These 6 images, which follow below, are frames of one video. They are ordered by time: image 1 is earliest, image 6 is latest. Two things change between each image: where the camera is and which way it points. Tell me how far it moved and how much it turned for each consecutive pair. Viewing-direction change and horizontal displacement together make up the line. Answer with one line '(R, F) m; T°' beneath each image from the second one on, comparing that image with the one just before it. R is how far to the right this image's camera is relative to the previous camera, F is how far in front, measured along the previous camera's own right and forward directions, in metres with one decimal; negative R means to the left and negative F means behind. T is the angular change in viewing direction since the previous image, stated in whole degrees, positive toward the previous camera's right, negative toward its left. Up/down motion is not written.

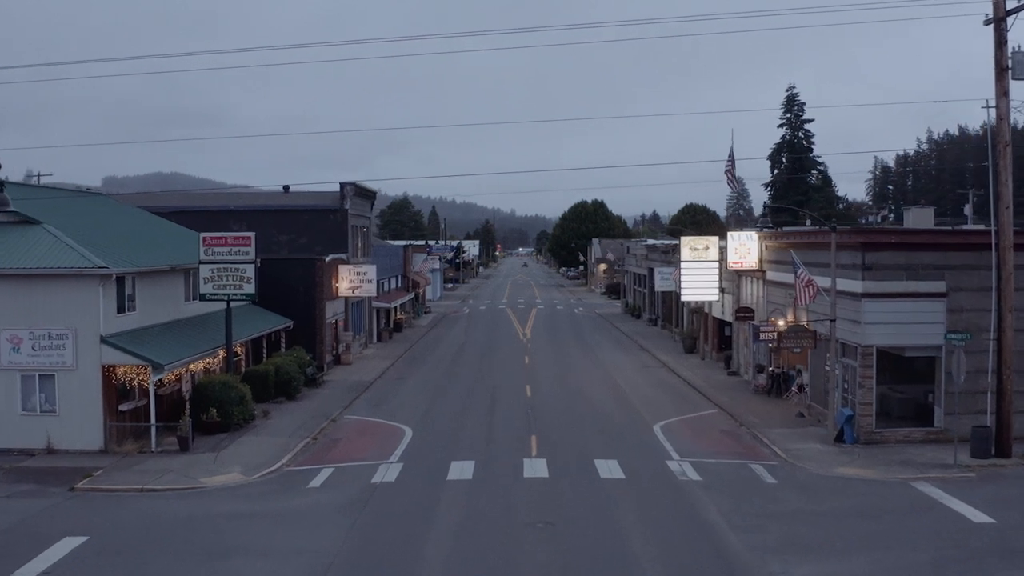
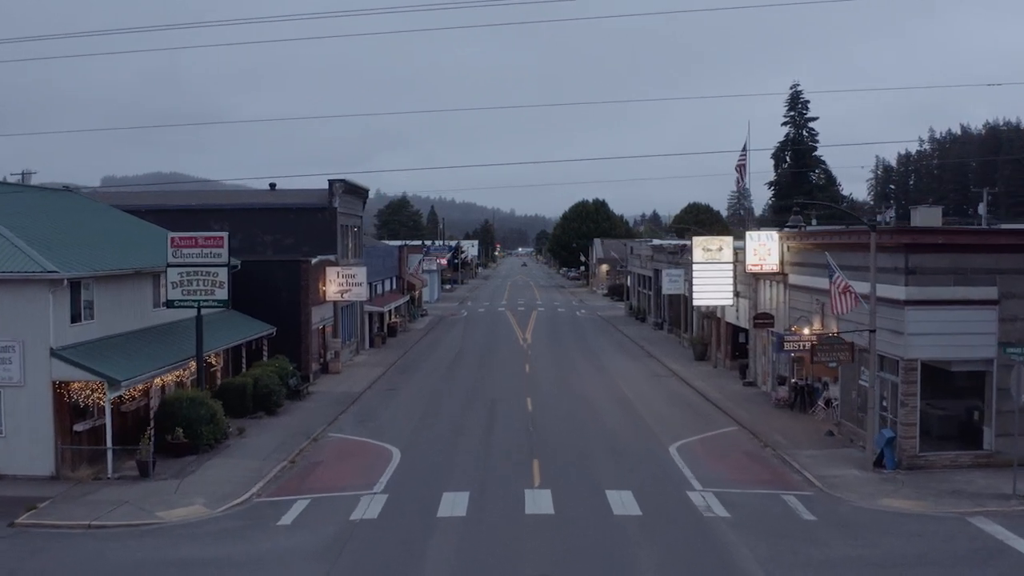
(0.0, +2.5) m; 0°
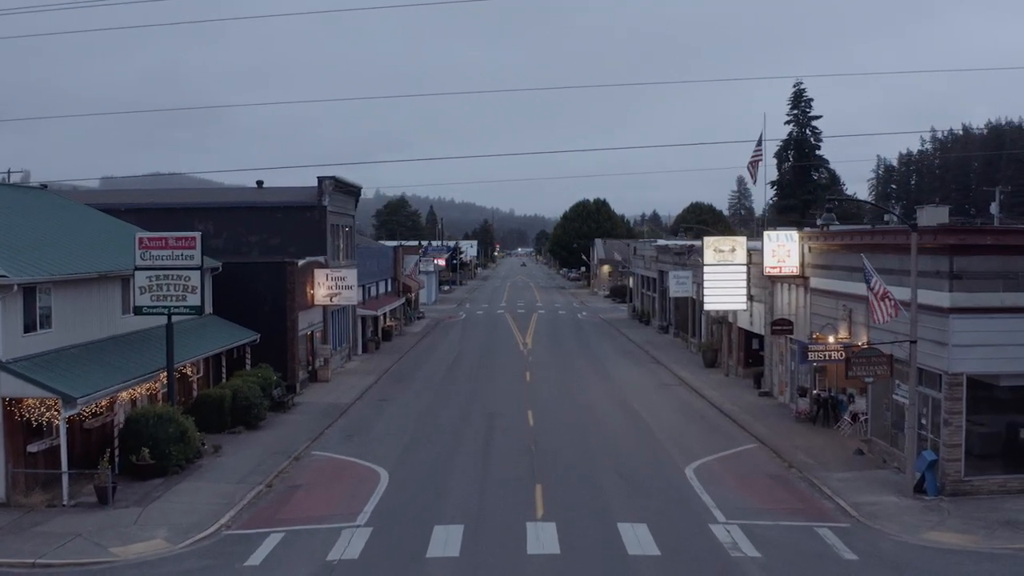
(0.0, +2.1) m; 0°
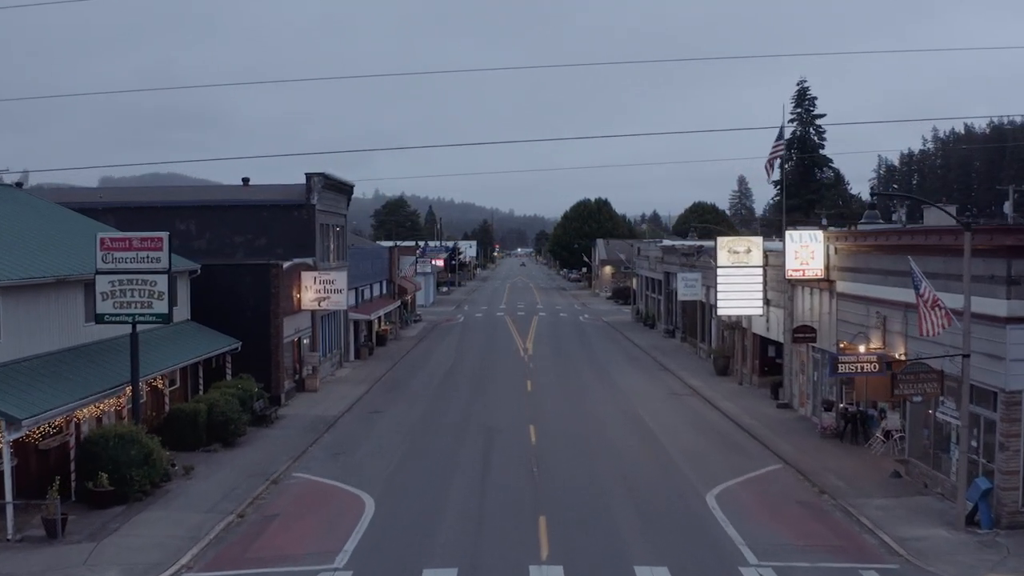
(0.0, +2.1) m; 0°
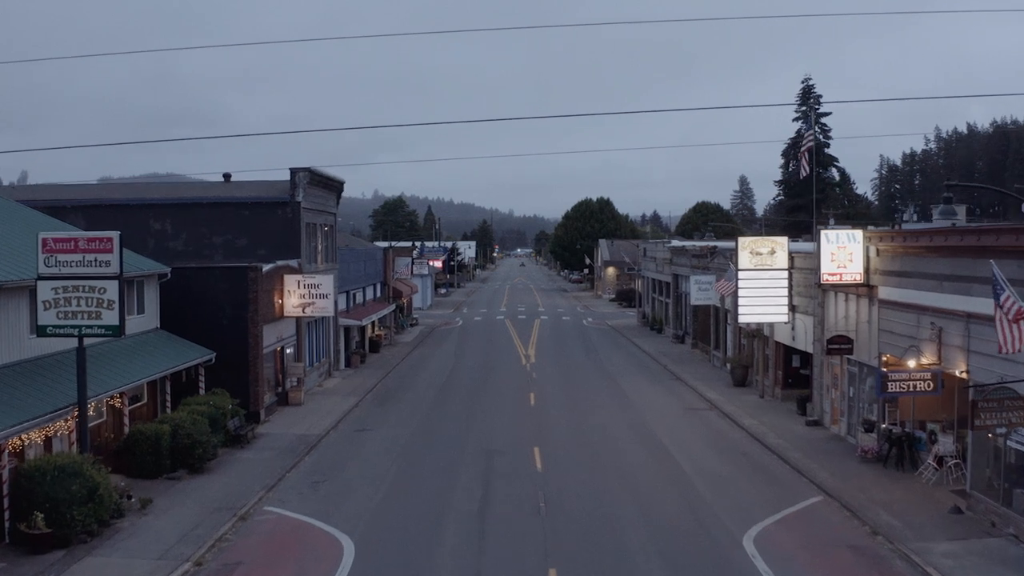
(-0.1, +2.6) m; 0°
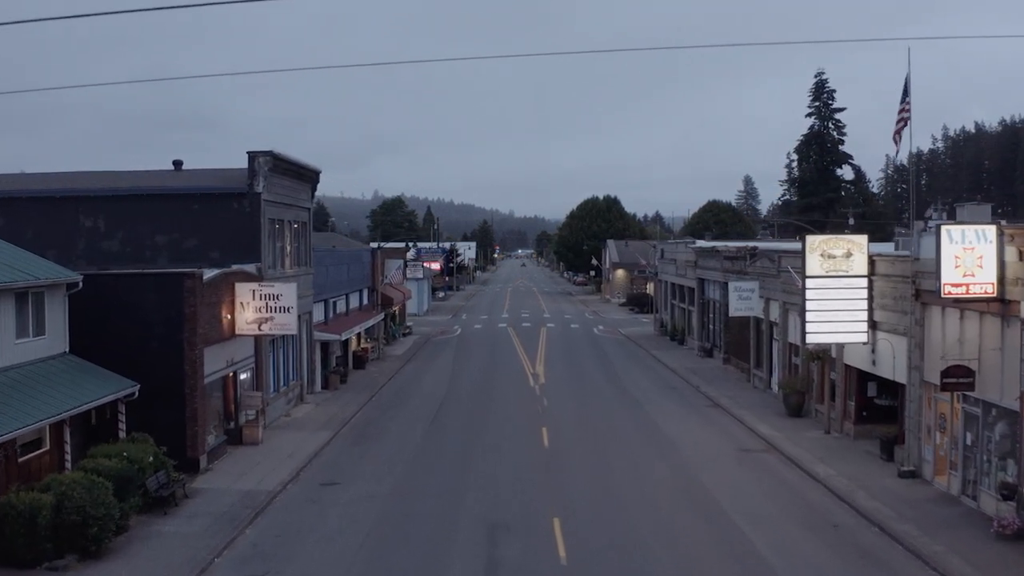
(-0.2, +5.7) m; 0°
